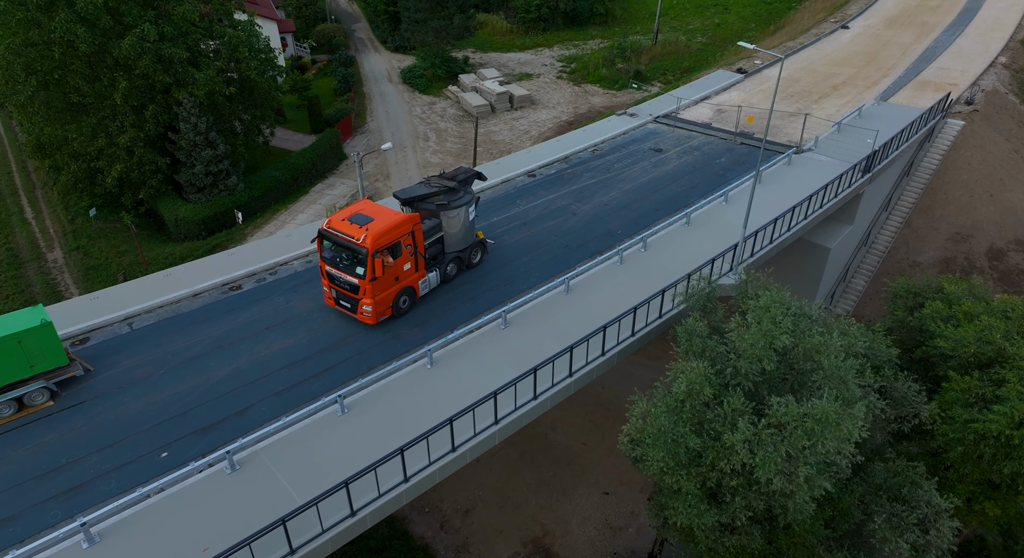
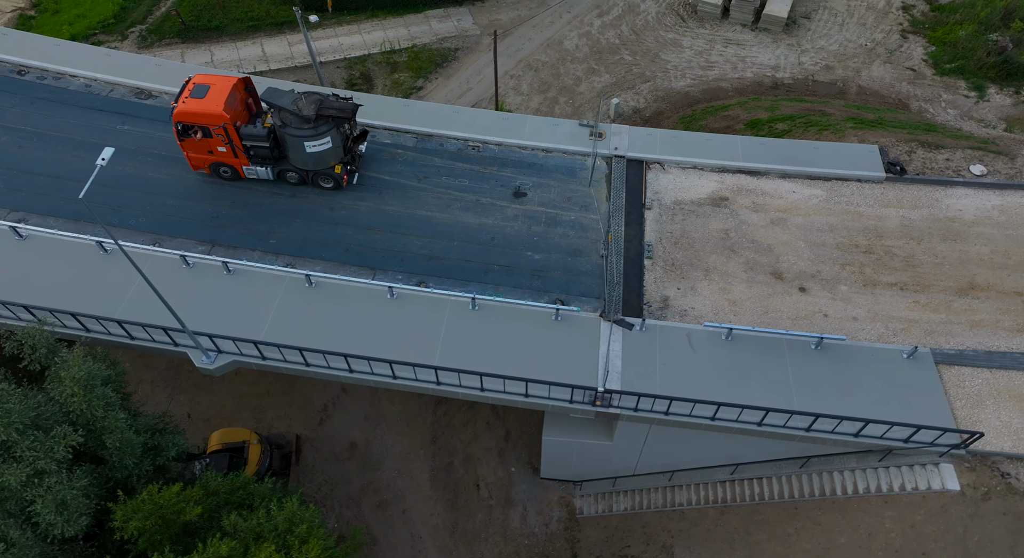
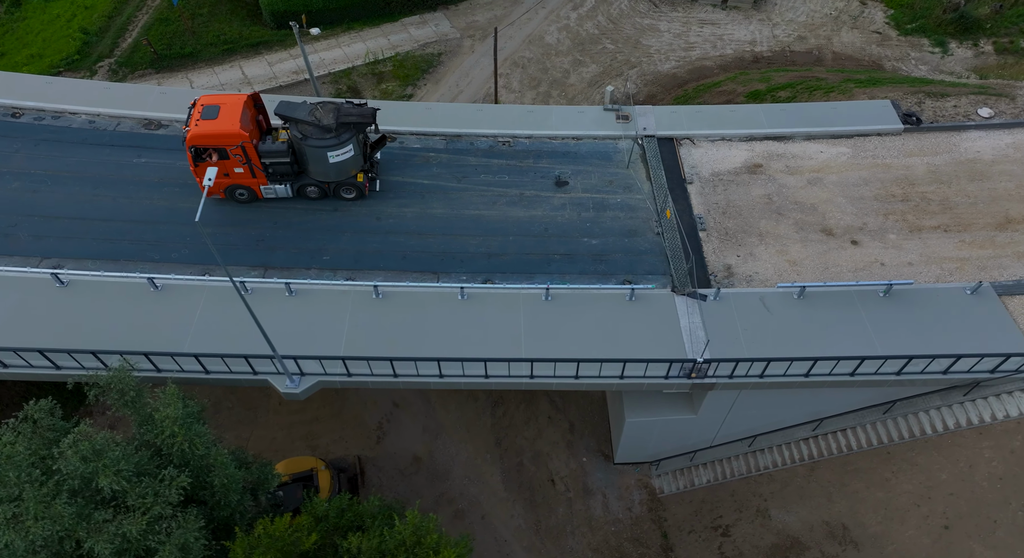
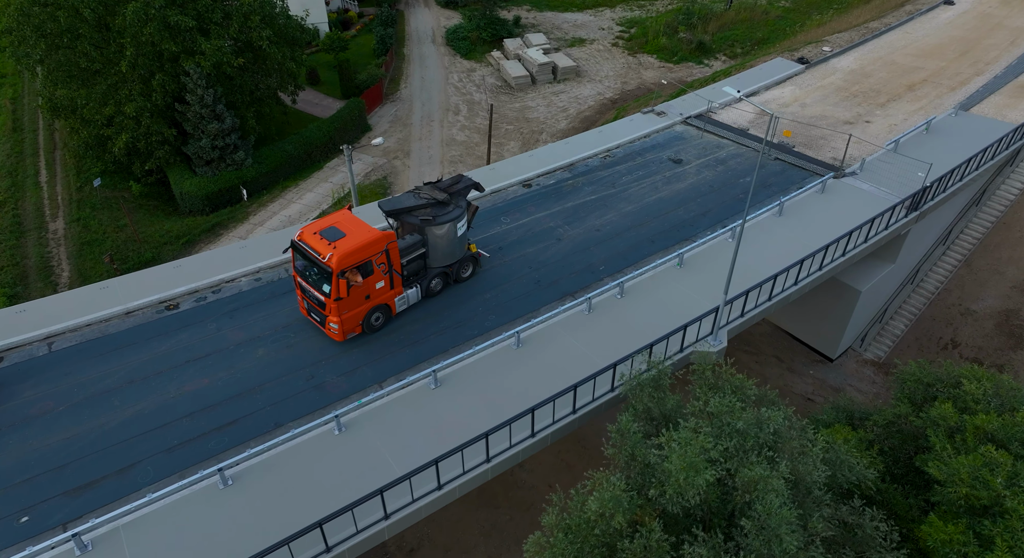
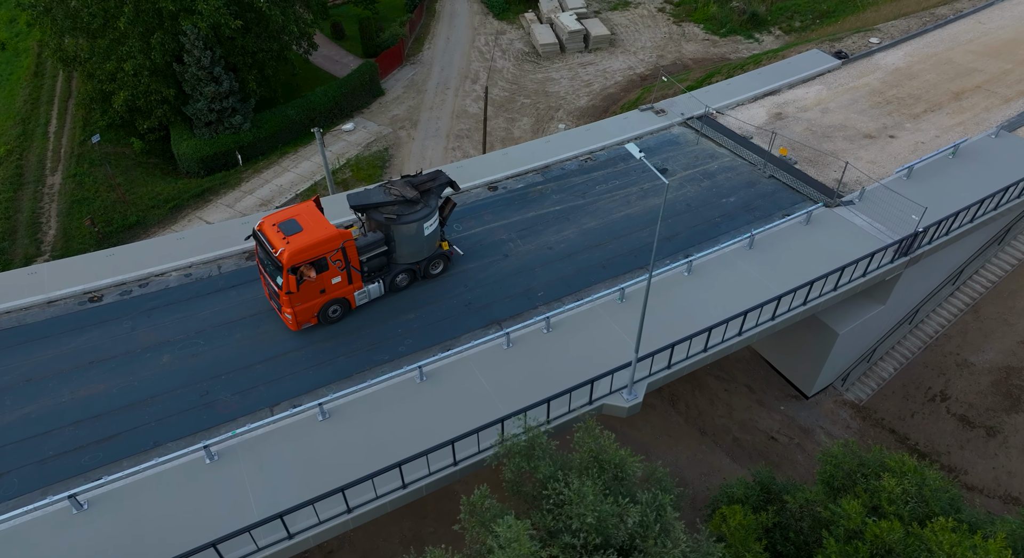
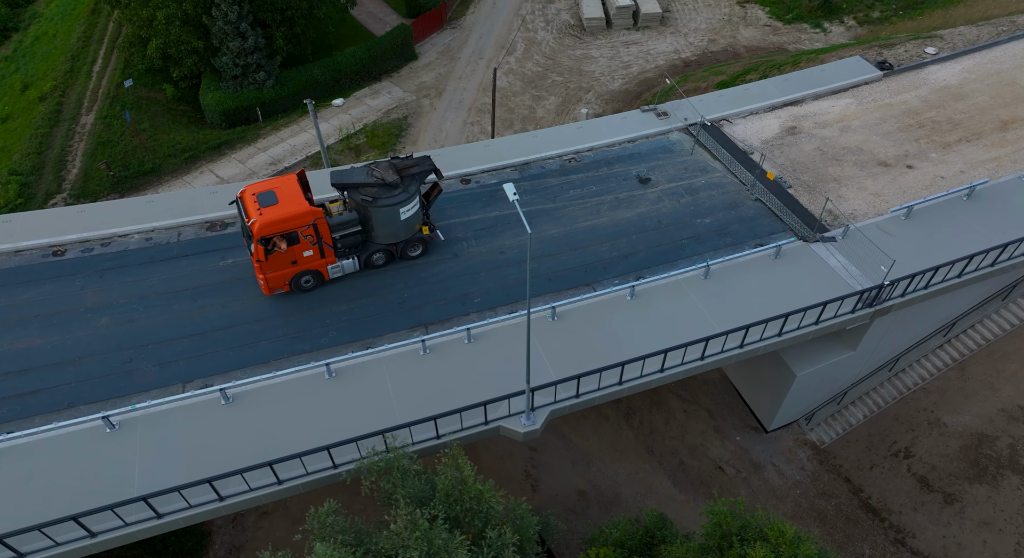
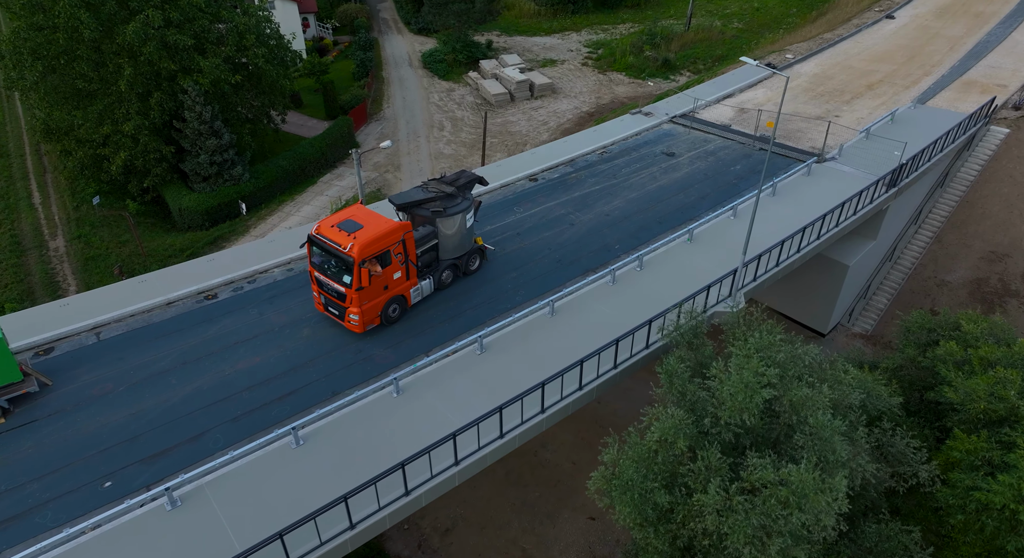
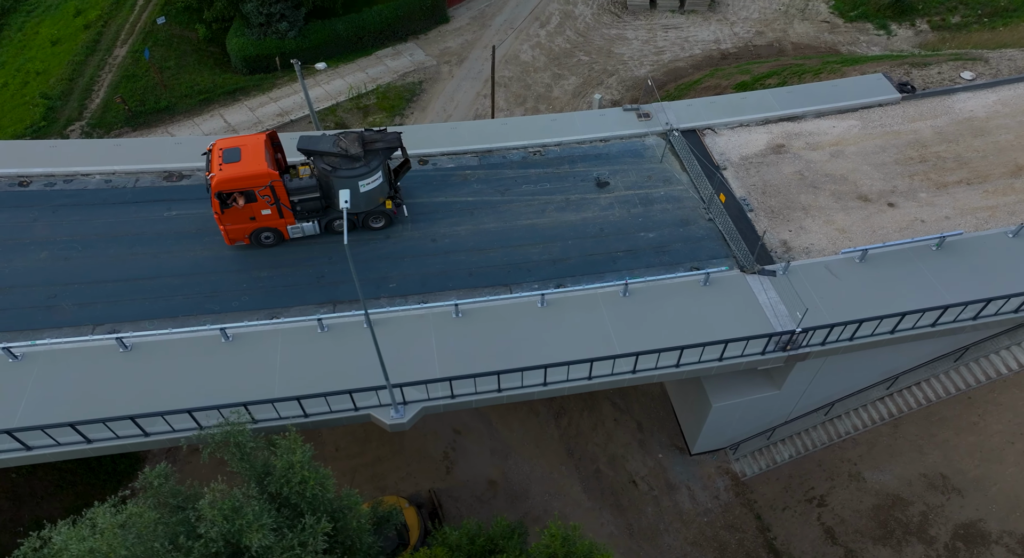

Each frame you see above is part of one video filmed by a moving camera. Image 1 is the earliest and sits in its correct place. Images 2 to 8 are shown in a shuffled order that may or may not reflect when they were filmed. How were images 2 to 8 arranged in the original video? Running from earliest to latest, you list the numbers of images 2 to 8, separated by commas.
7, 4, 5, 6, 8, 3, 2
